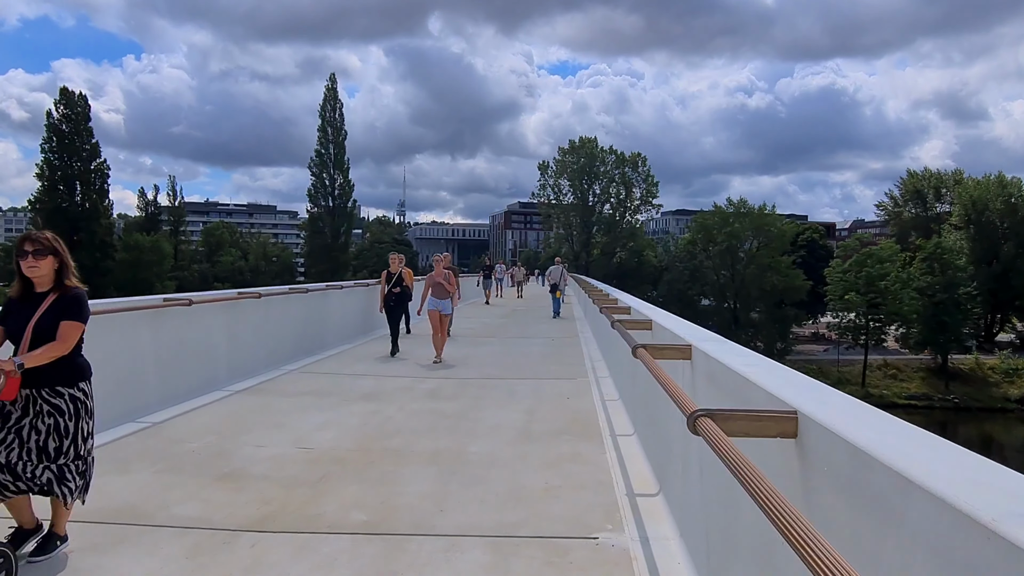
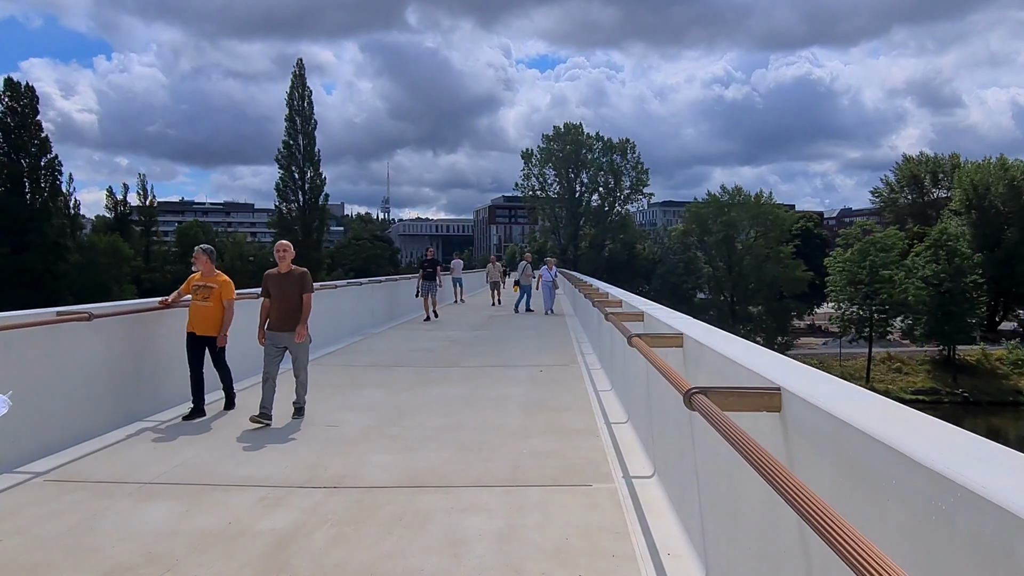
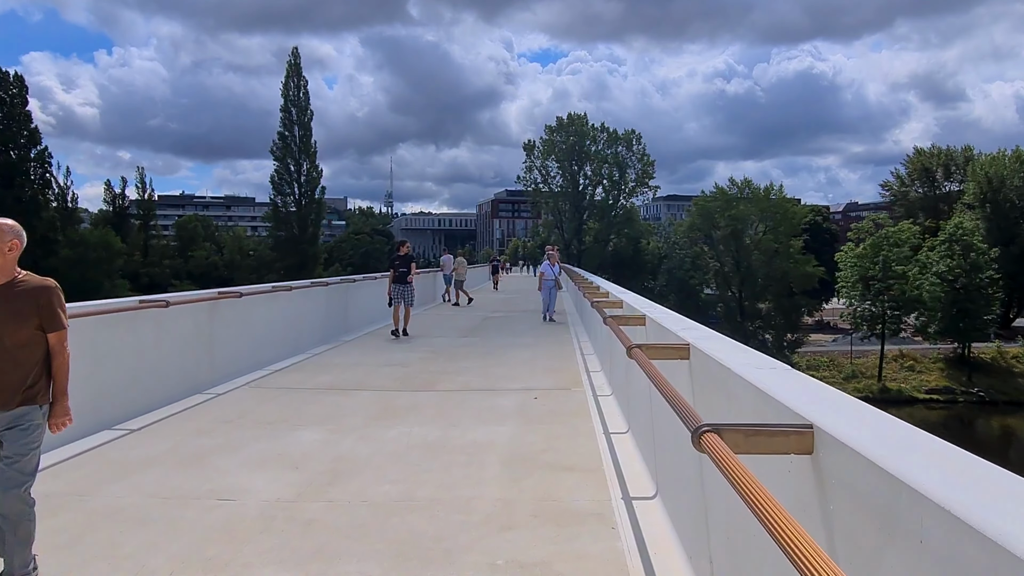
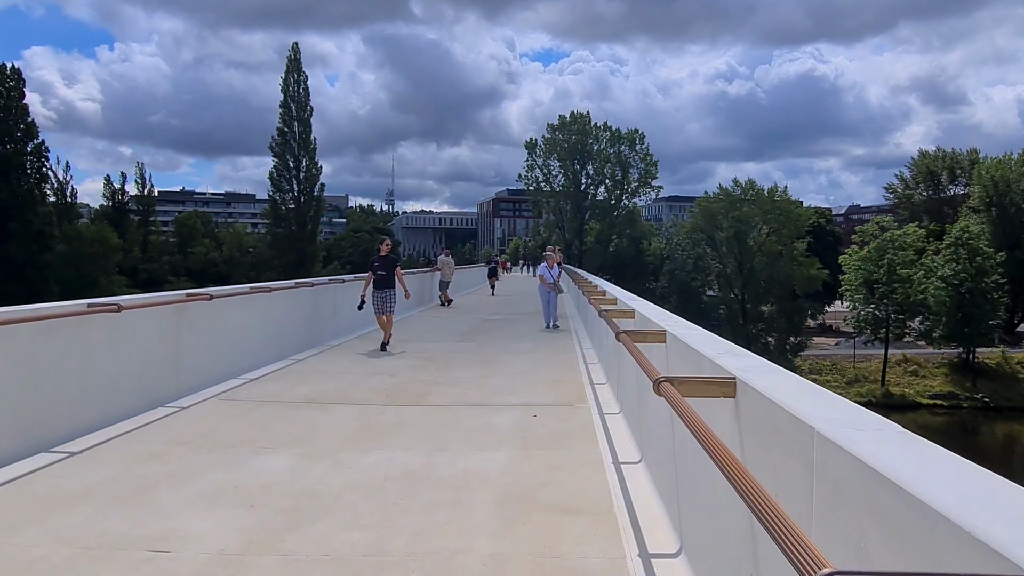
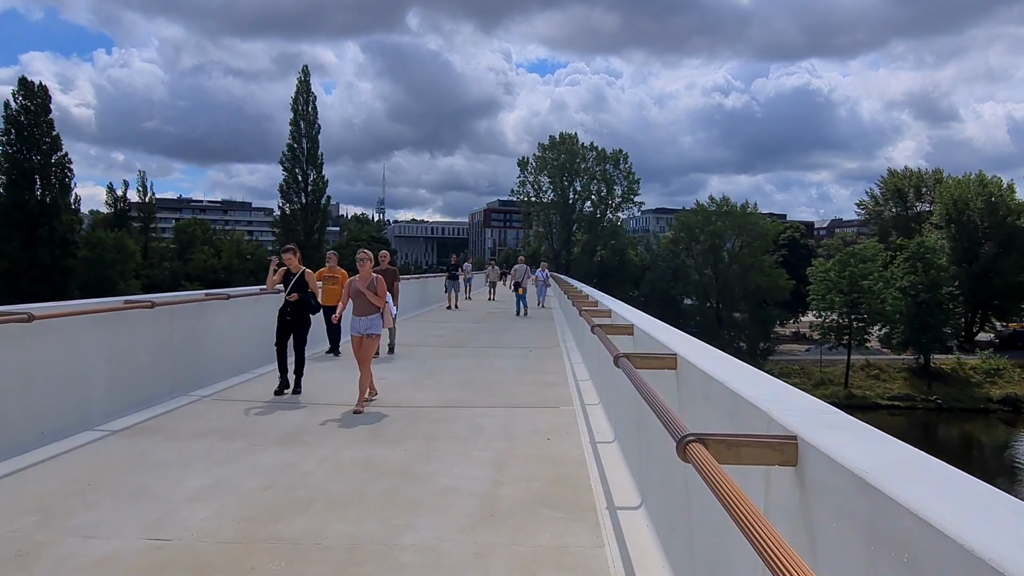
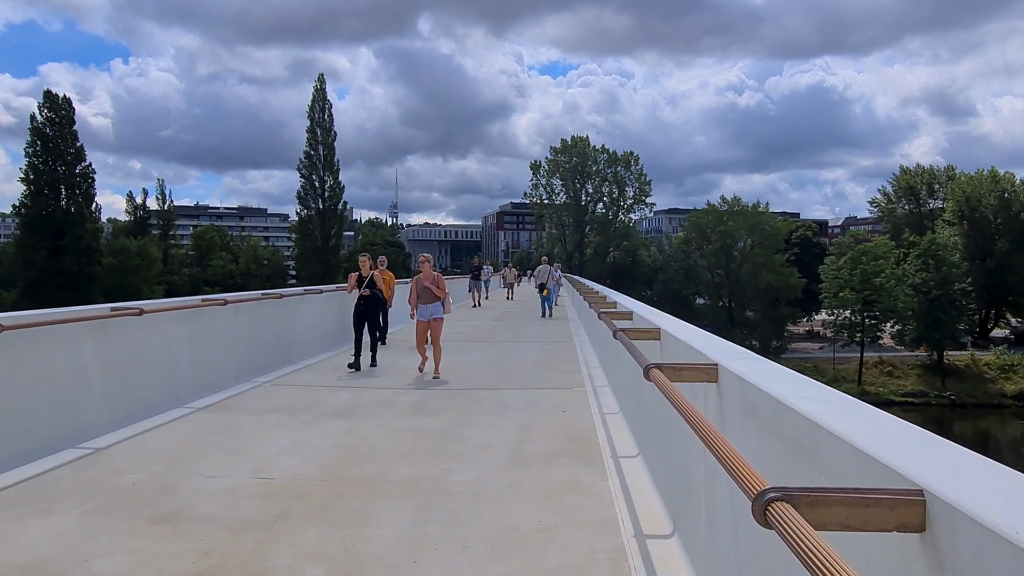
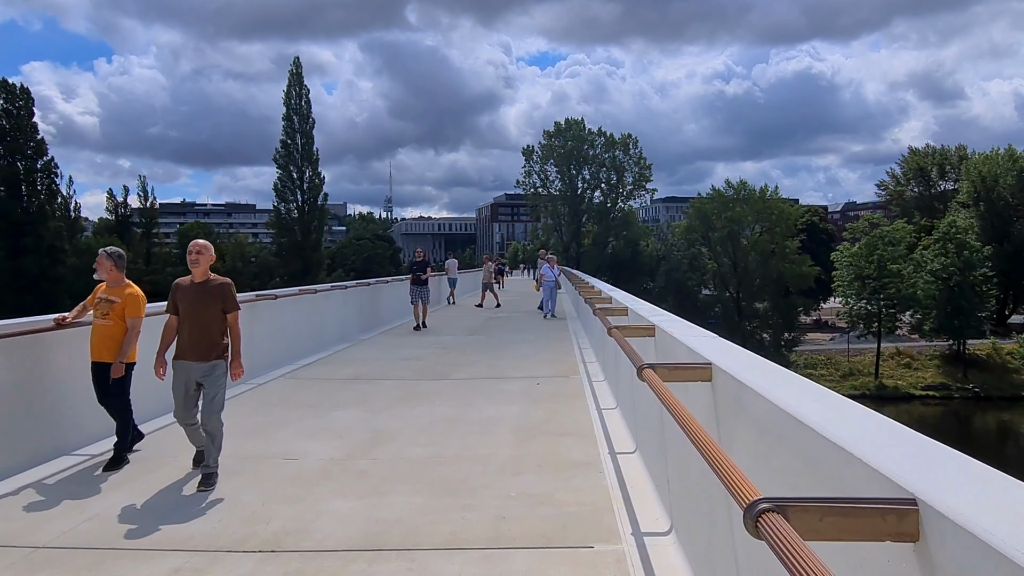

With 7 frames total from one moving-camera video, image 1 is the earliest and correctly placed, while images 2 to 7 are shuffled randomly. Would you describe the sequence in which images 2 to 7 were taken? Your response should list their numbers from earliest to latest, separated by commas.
6, 5, 2, 7, 3, 4
